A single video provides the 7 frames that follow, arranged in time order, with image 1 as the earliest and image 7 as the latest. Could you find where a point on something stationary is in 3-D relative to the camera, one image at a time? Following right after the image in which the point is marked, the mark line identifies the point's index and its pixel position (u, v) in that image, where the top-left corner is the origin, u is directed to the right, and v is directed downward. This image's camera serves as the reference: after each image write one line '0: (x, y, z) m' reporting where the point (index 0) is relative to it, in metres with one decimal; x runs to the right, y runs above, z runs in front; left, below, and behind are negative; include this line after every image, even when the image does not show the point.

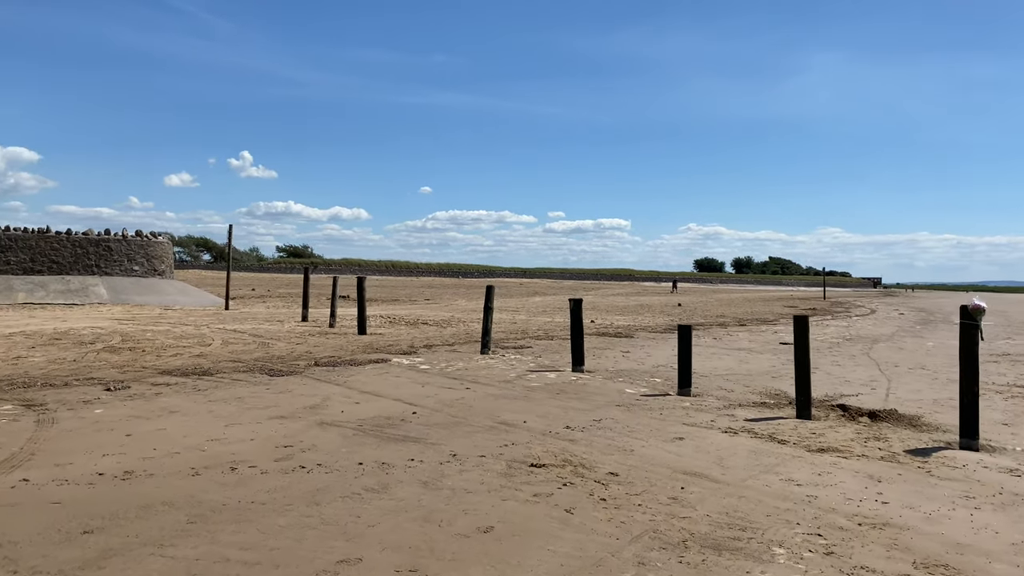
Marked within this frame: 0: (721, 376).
0: (+2.6, -1.1, +10.1) m
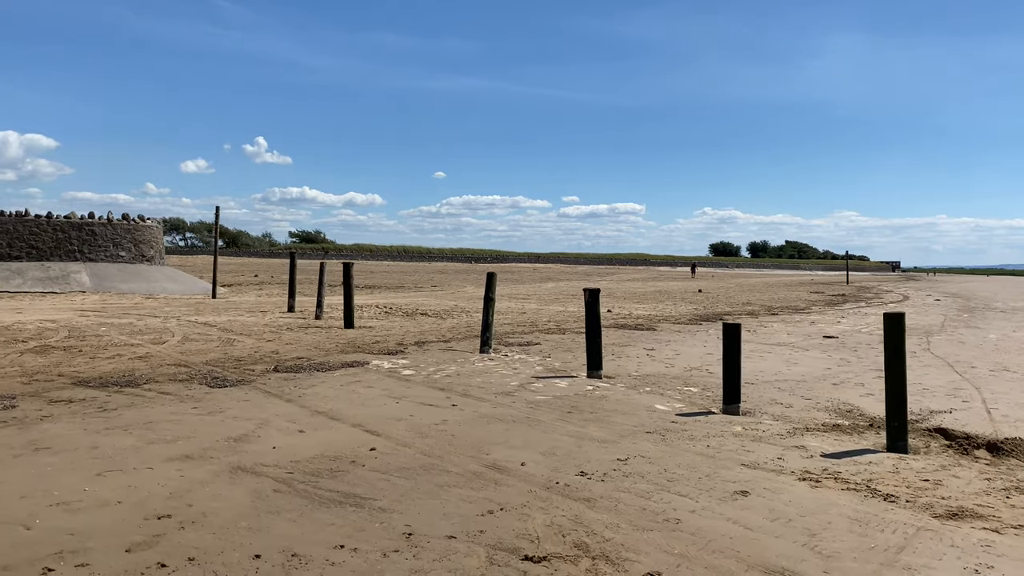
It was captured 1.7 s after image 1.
0: (+2.6, -1.0, +8.2) m
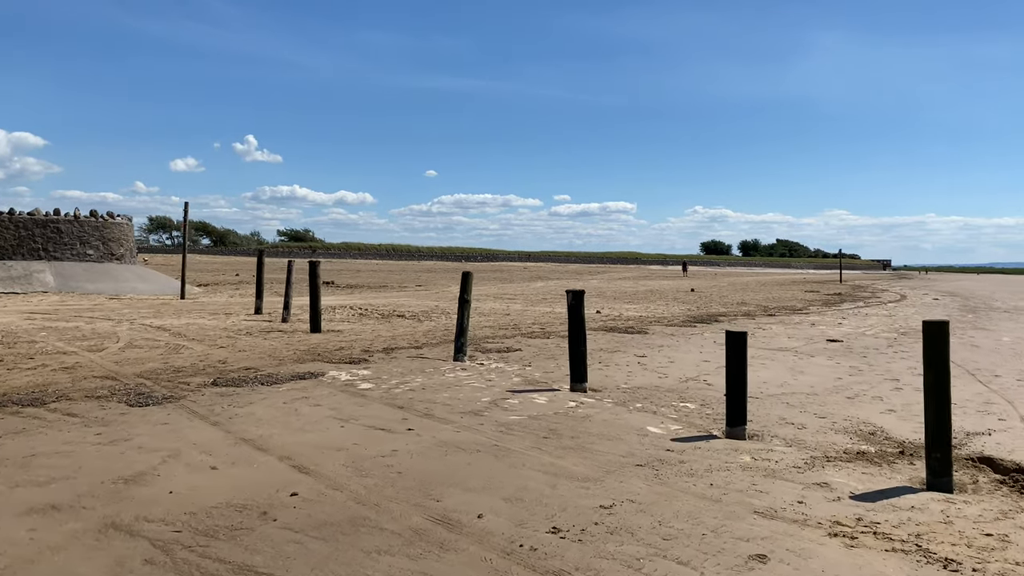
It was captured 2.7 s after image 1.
0: (+2.4, -1.0, +7.3) m
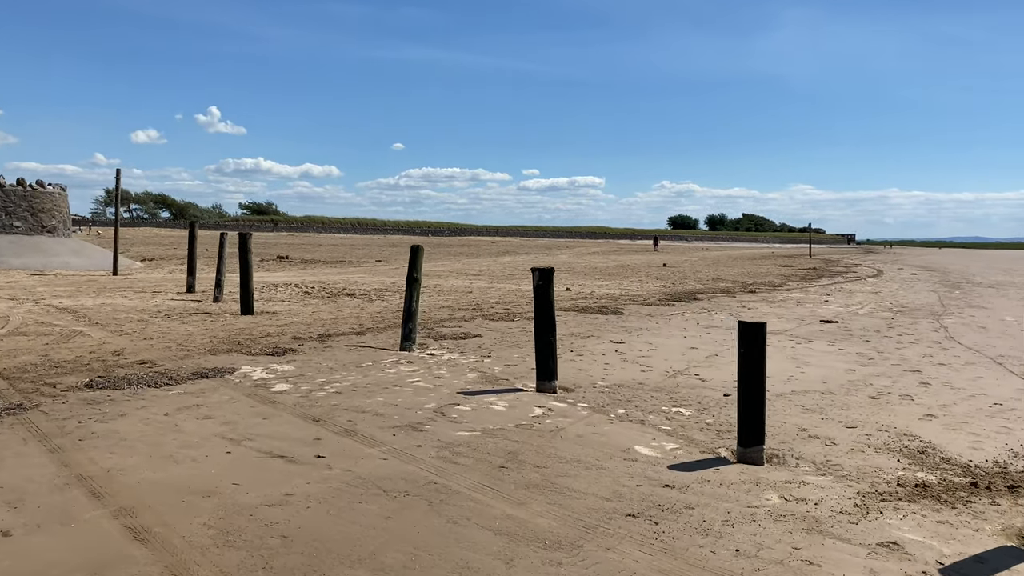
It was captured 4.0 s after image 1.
0: (+2.0, -0.8, +5.9) m
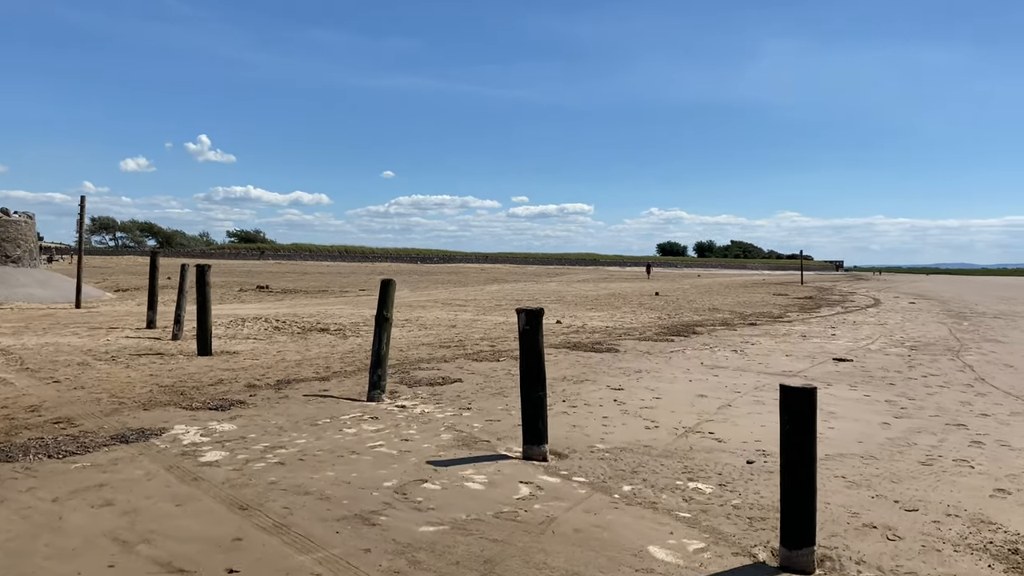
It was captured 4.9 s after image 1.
0: (+1.9, -1.1, +4.9) m
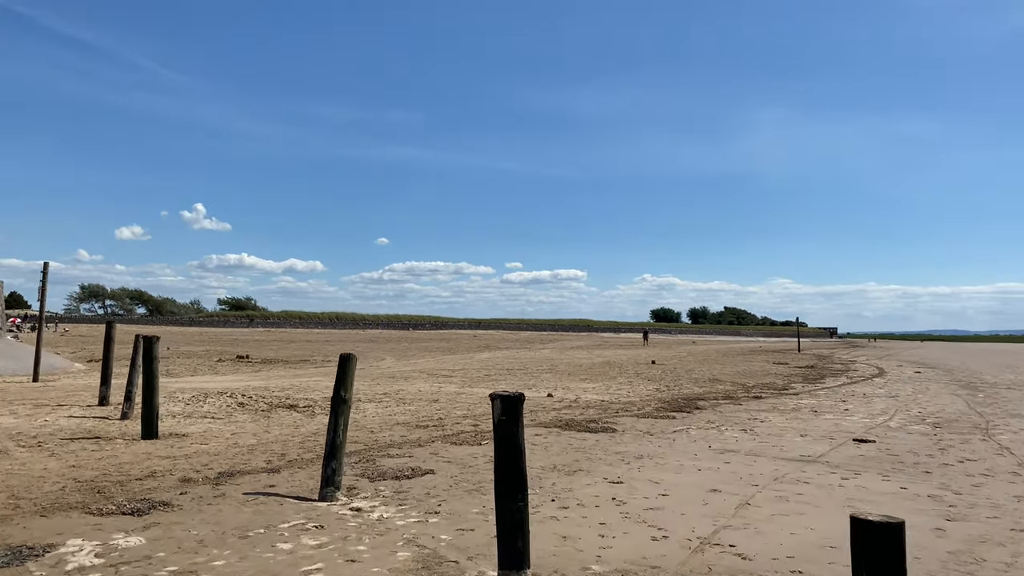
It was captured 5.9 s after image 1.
0: (+1.8, -1.5, +3.8) m
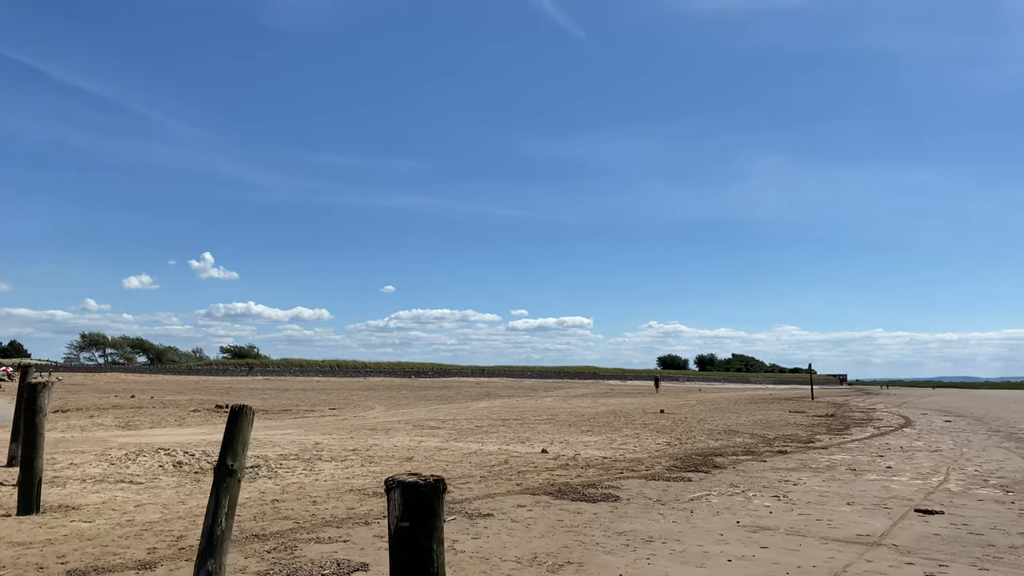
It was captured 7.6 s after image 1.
0: (+1.5, -1.5, +2.0) m
